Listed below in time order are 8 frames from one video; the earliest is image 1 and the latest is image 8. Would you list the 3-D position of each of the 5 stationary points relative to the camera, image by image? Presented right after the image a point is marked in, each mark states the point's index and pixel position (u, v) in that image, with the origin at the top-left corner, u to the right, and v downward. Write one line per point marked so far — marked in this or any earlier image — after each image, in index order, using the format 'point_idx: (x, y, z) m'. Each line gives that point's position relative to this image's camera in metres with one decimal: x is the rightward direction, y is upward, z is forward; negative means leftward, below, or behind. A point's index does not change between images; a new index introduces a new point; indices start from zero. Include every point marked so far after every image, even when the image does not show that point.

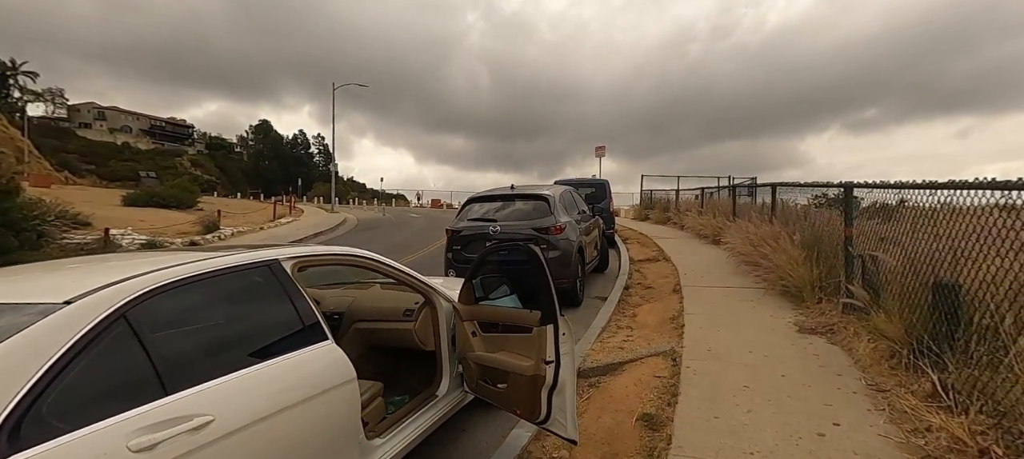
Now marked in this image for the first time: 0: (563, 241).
0: (+0.8, -0.2, +7.0) m
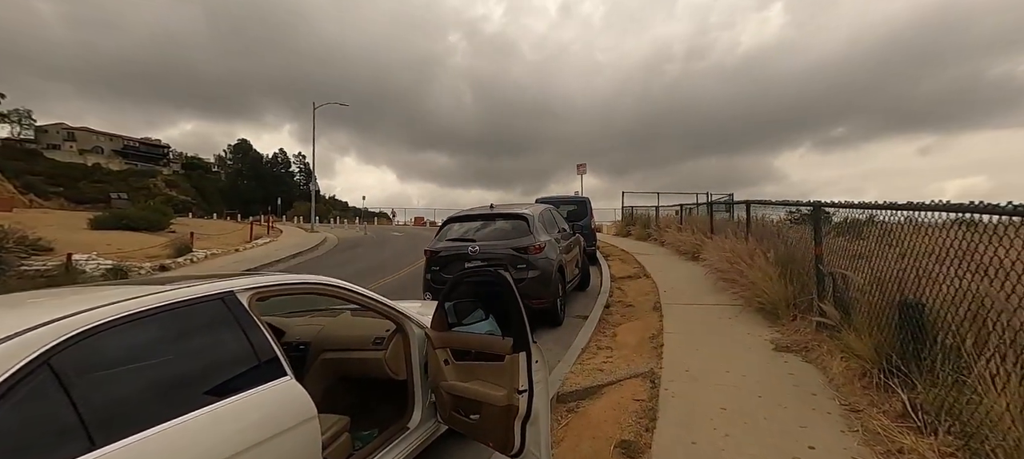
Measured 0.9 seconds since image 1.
0: (+0.5, -0.5, +7.0) m
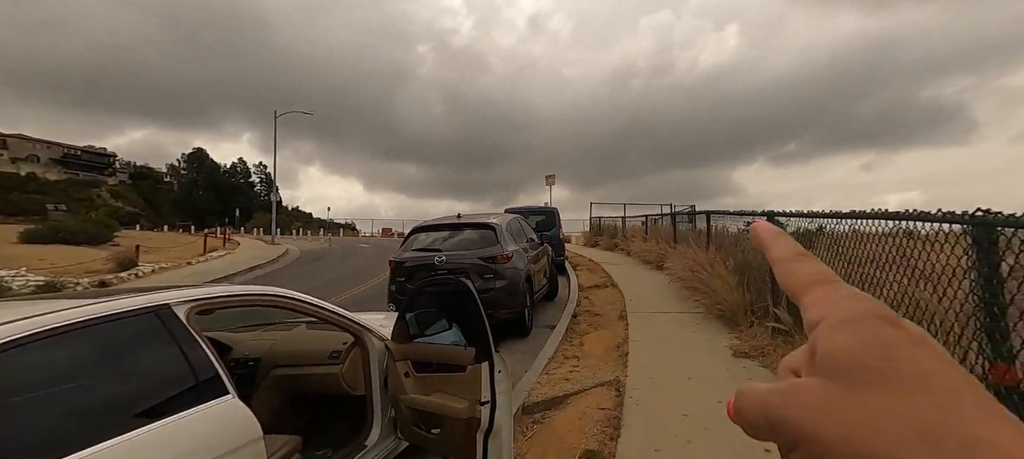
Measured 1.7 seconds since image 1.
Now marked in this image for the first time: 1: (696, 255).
0: (0.0, -0.6, +7.0) m
1: (+3.7, -0.5, +9.0) m
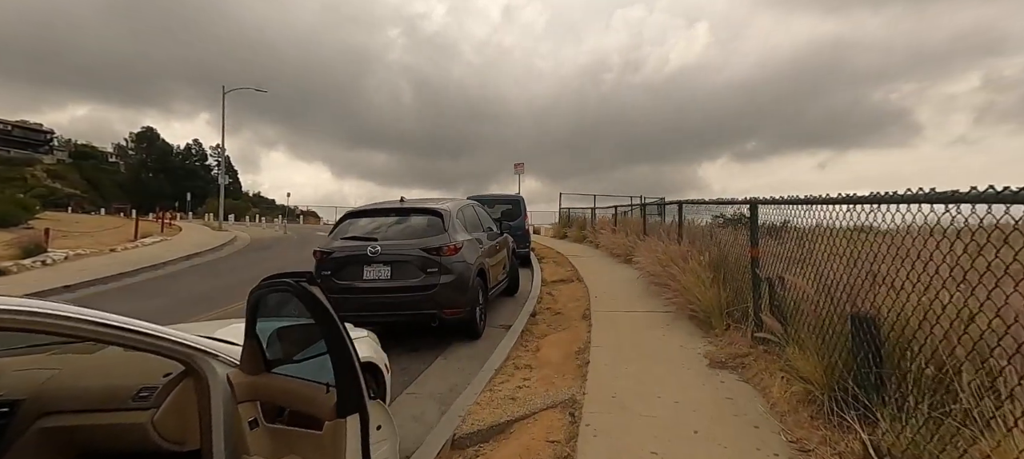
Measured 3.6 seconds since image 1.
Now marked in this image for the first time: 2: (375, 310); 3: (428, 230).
0: (-0.7, -0.4, +6.1) m
1: (+2.9, -0.4, +8.3) m
2: (-1.7, -1.0, +5.6) m
3: (-1.2, 0.0, +6.1) m
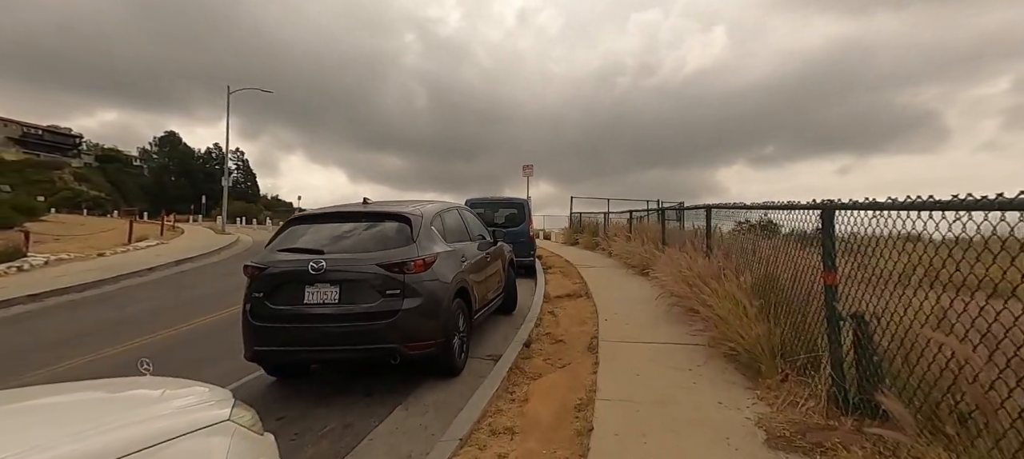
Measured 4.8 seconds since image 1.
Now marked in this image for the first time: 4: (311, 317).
0: (-0.9, -0.5, +4.8) m
1: (+2.8, -0.5, +6.9) m
2: (-1.8, -1.1, +4.3) m
3: (-1.3, -0.1, +4.9) m
4: (-1.9, -0.9, +4.3) m
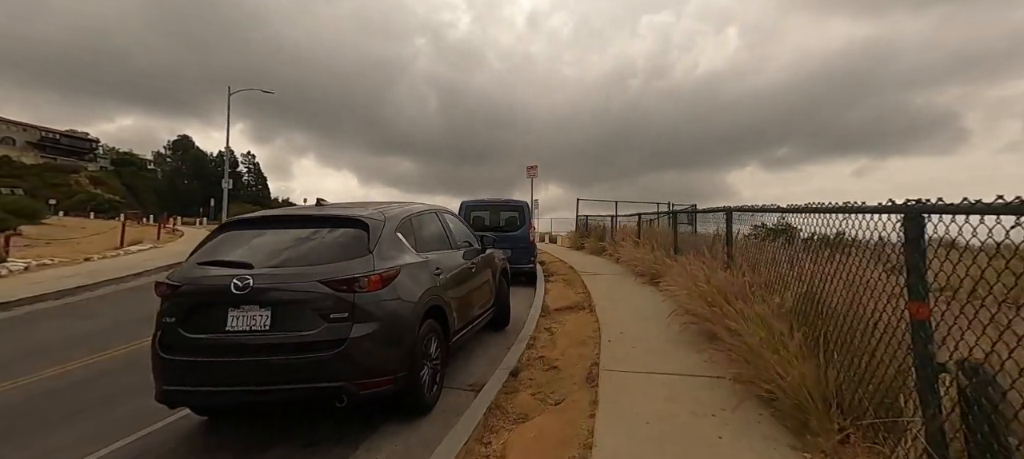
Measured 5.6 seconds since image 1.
0: (-1.1, -0.6, +3.9) m
1: (+2.6, -0.6, +5.9) m
2: (-2.0, -1.2, +3.5) m
3: (-1.5, -0.2, +4.0) m
4: (-2.1, -0.9, +3.5) m
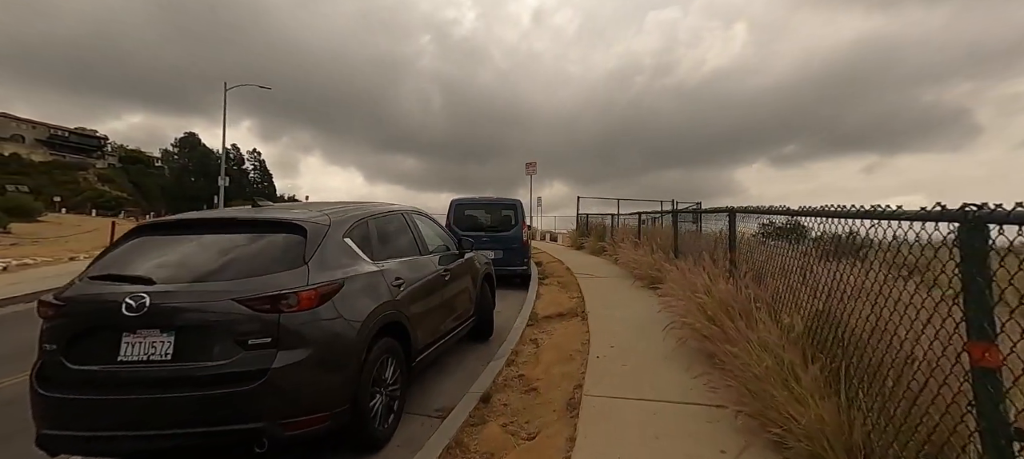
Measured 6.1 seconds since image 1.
0: (-1.4, -0.7, +3.3) m
1: (+2.4, -0.6, +5.3) m
2: (-2.3, -1.2, +2.9) m
3: (-1.8, -0.2, +3.4) m
4: (-2.4, -1.0, +2.9) m
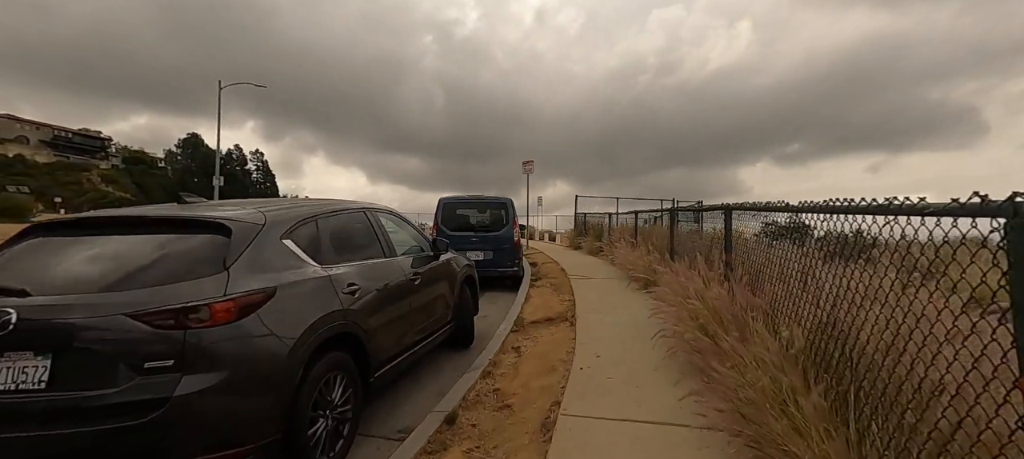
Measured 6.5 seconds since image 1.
0: (-1.6, -0.7, +2.8) m
1: (+2.1, -0.6, +4.8) m
2: (-2.6, -1.2, +2.4) m
3: (-2.1, -0.2, +2.9) m
4: (-2.7, -1.0, +2.4) m
